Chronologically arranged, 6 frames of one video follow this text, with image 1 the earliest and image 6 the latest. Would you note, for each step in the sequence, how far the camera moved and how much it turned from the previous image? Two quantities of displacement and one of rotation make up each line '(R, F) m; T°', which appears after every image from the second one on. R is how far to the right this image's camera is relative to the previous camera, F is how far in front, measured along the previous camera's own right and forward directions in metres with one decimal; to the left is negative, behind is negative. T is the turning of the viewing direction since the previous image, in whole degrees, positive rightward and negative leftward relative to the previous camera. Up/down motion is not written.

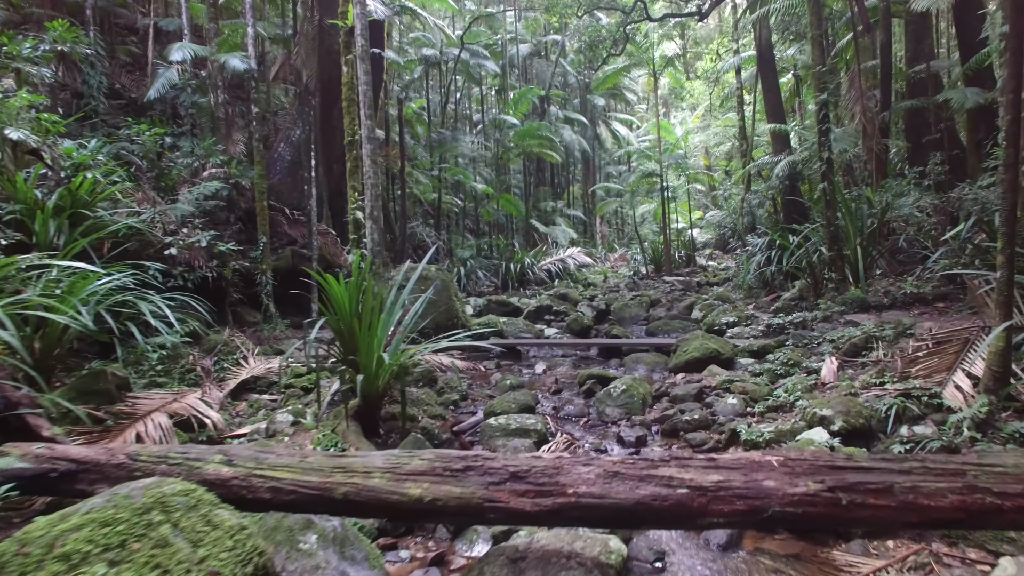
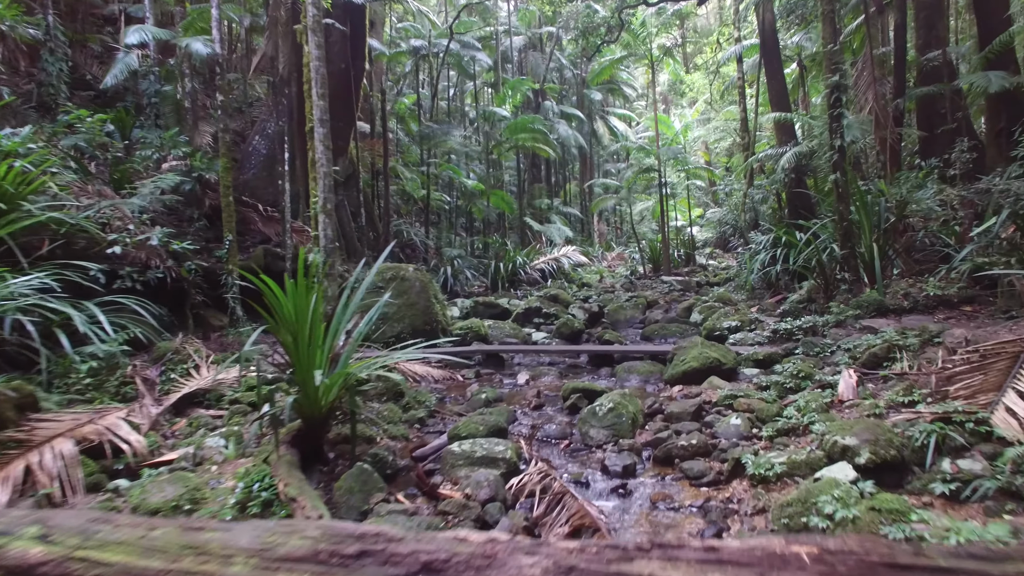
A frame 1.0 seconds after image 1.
(+0.2, +0.5) m; 0°
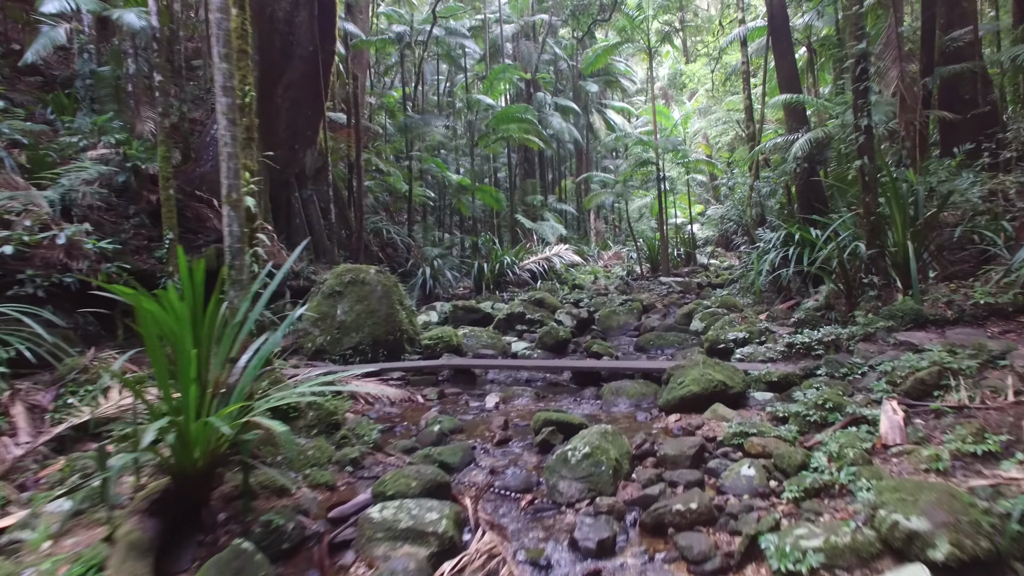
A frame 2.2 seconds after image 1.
(+0.3, +0.7) m; 0°
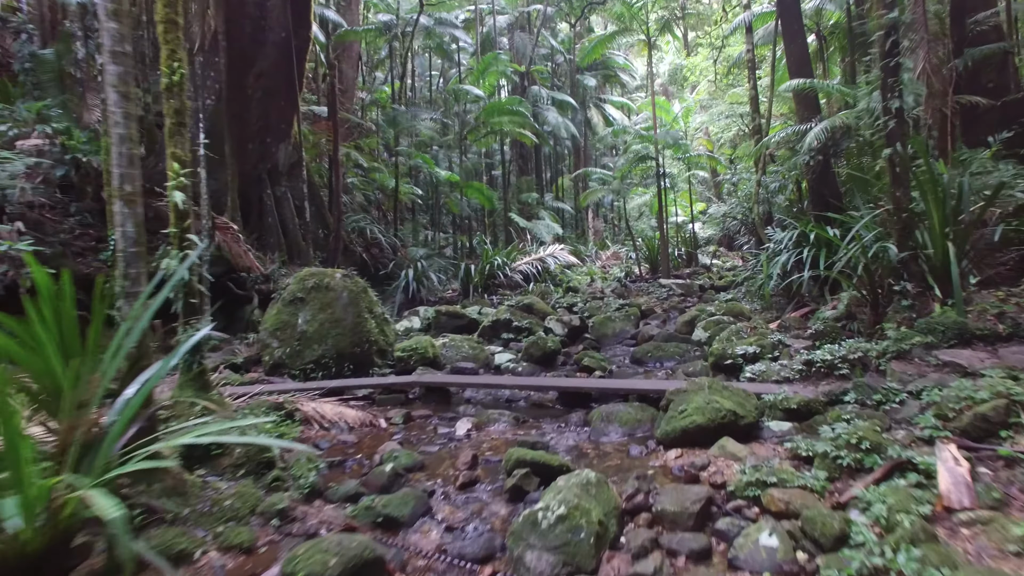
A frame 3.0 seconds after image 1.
(+0.2, +0.5) m; 0°
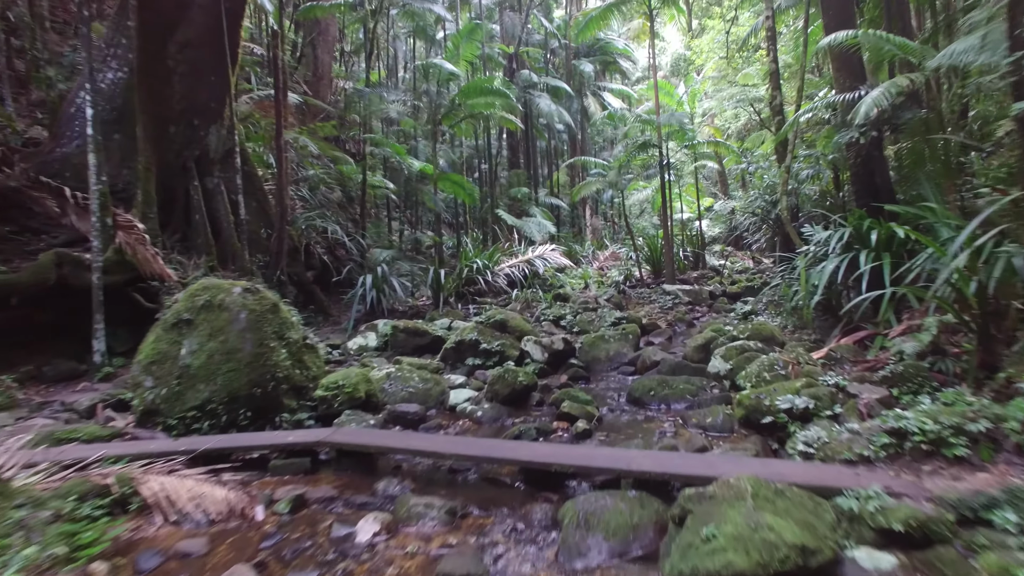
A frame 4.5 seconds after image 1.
(+0.3, +1.2) m; 0°
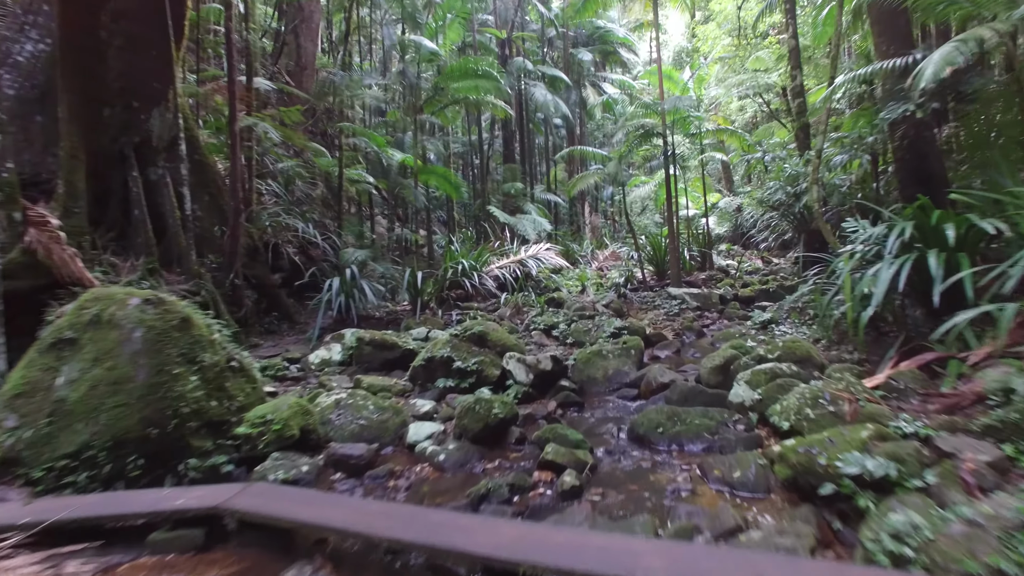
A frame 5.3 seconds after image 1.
(+0.2, +0.8) m; 0°
